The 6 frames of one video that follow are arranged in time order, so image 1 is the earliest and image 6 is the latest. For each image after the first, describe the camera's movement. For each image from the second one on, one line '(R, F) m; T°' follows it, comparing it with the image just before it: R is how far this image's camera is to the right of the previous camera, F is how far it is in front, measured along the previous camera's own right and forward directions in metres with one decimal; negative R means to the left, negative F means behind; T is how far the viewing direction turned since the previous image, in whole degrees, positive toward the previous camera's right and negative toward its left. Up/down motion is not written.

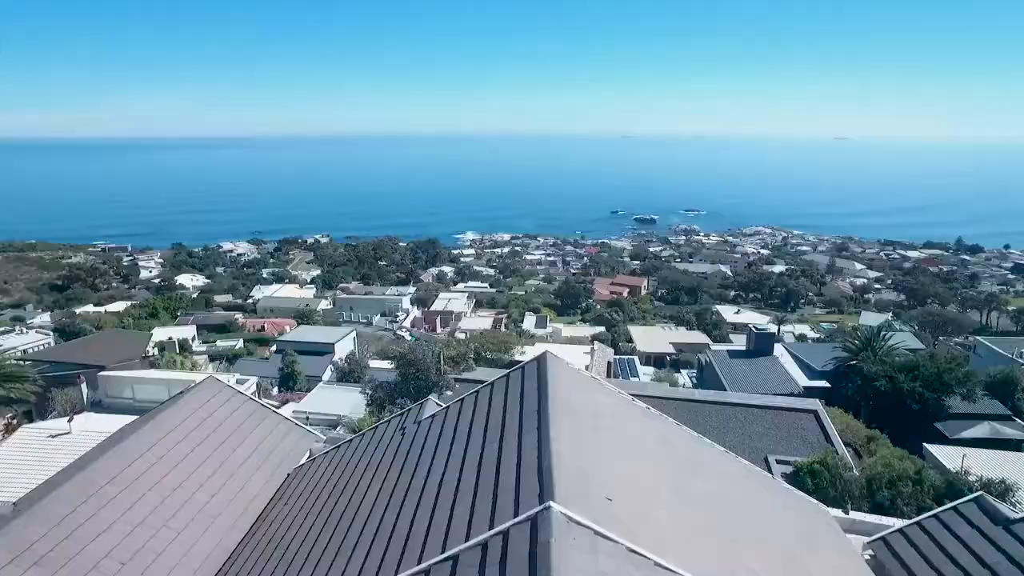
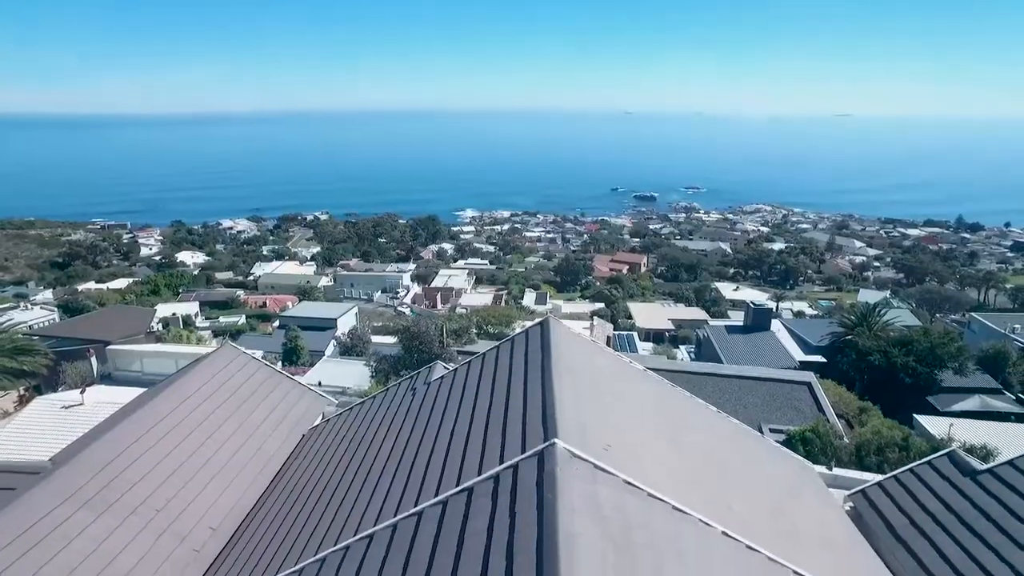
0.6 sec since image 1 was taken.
(0.0, -0.3) m; 0°
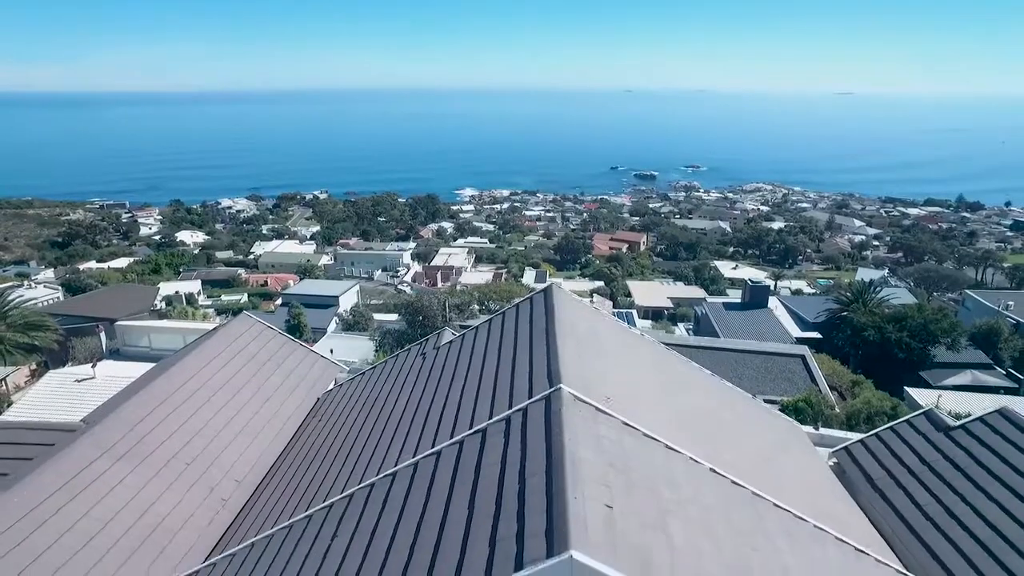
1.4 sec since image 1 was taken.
(-0.1, -0.3) m; 0°
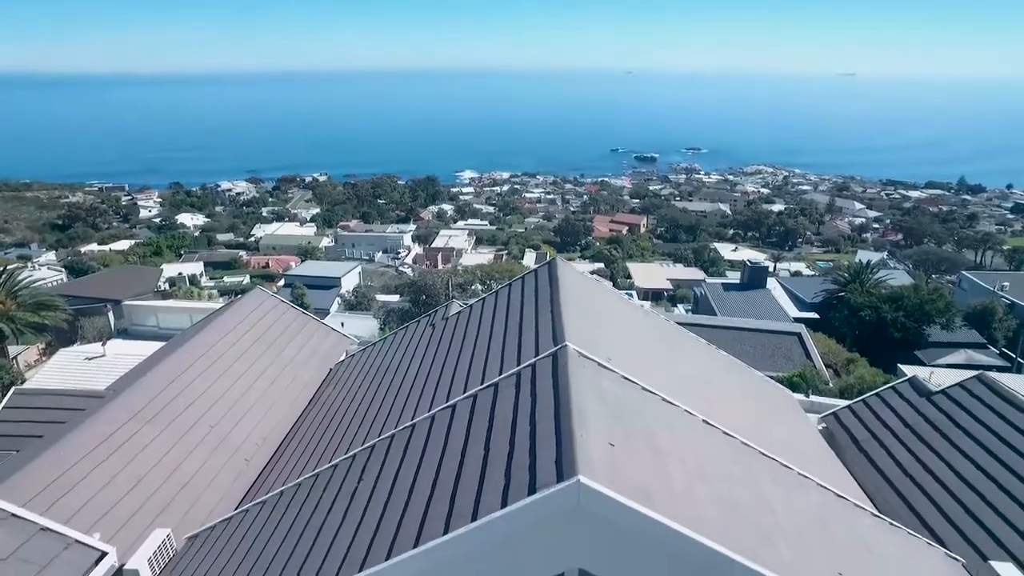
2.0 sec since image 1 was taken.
(-0.1, -0.3) m; 0°
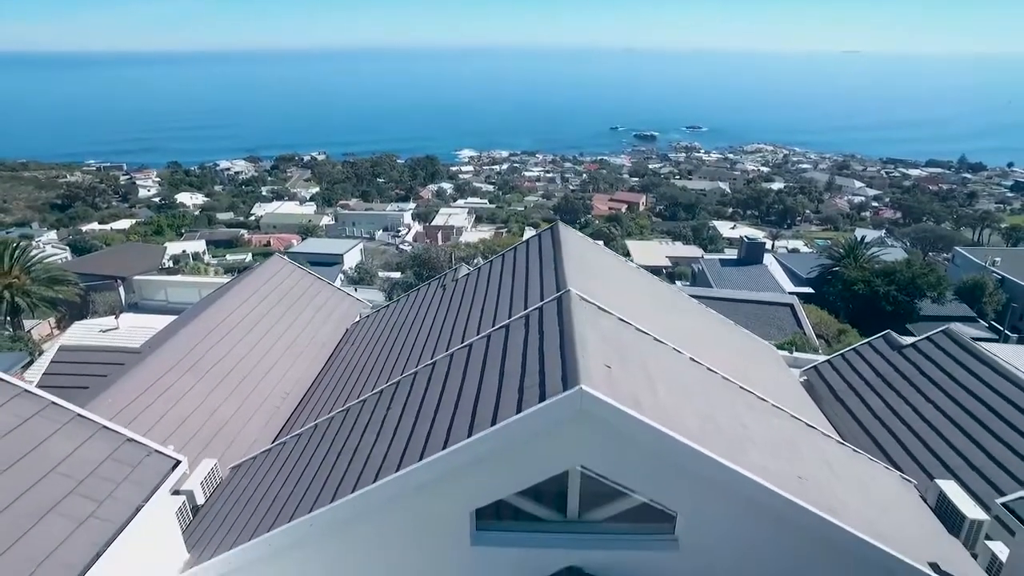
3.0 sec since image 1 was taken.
(-0.1, -0.5) m; 0°
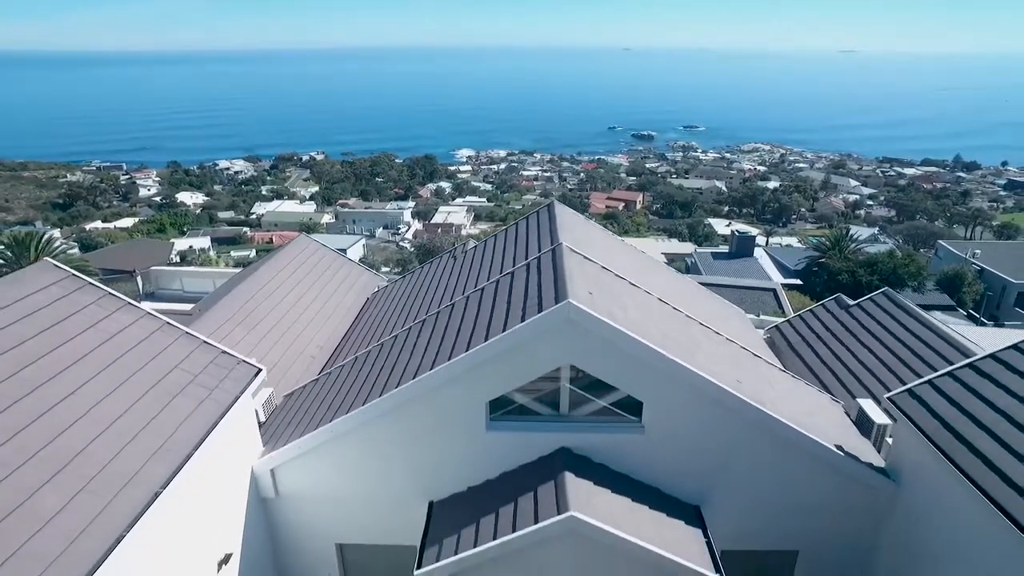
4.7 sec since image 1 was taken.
(0.0, -1.1) m; 0°
